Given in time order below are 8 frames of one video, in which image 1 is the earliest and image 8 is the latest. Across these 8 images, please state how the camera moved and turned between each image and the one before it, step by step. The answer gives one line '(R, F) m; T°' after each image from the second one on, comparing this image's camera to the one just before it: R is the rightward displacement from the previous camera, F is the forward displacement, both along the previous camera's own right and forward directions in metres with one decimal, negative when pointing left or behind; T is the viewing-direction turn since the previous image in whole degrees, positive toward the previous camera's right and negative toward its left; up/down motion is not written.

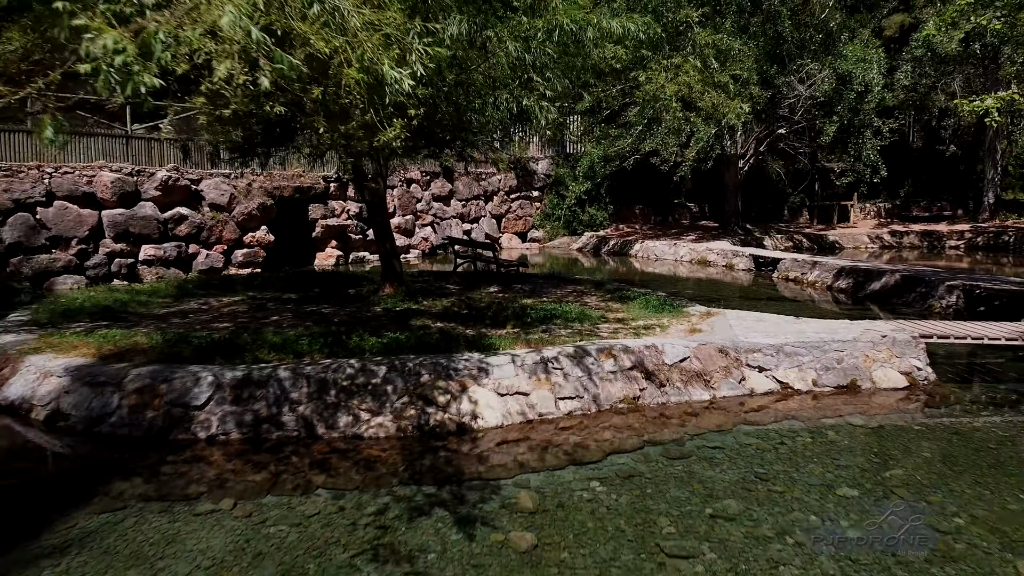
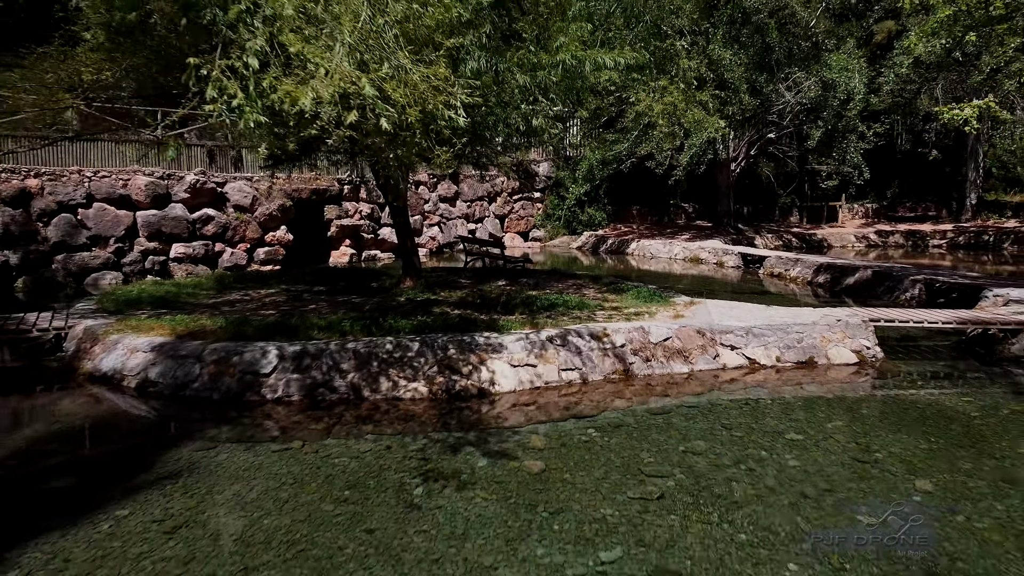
(-0.1, -1.0) m; 0°
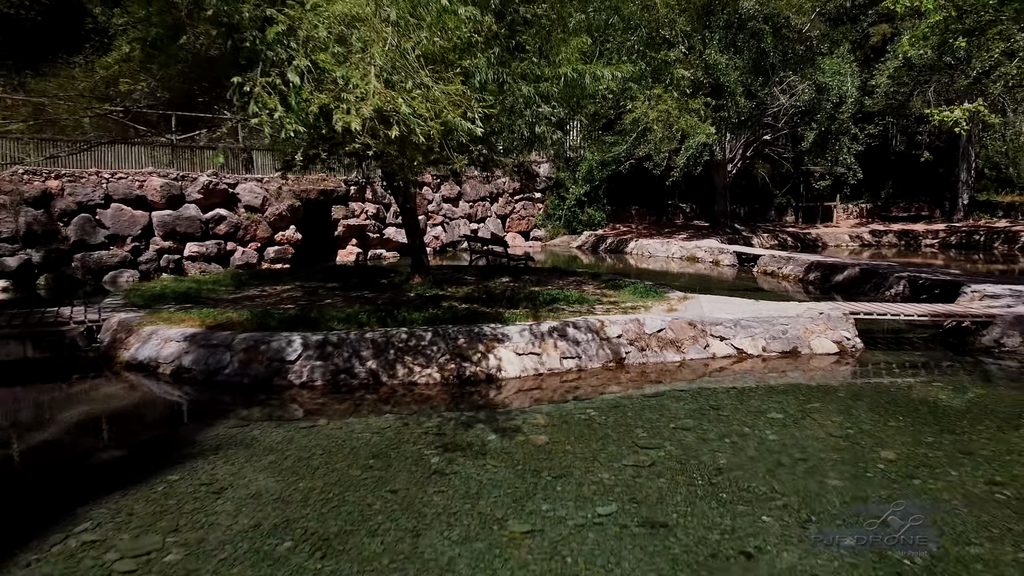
(0.0, -0.5) m; 0°
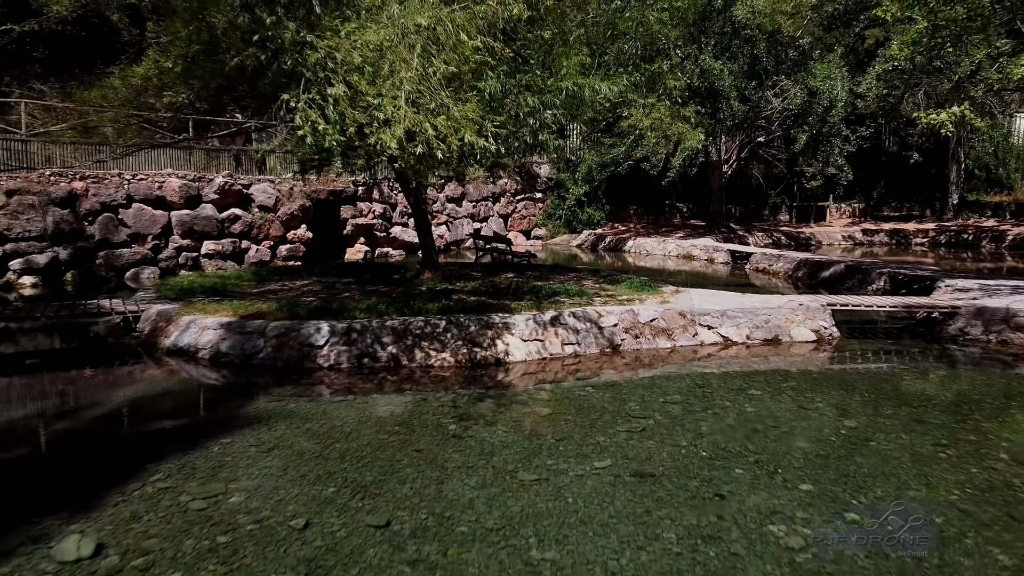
(-0.1, -0.7) m; 0°
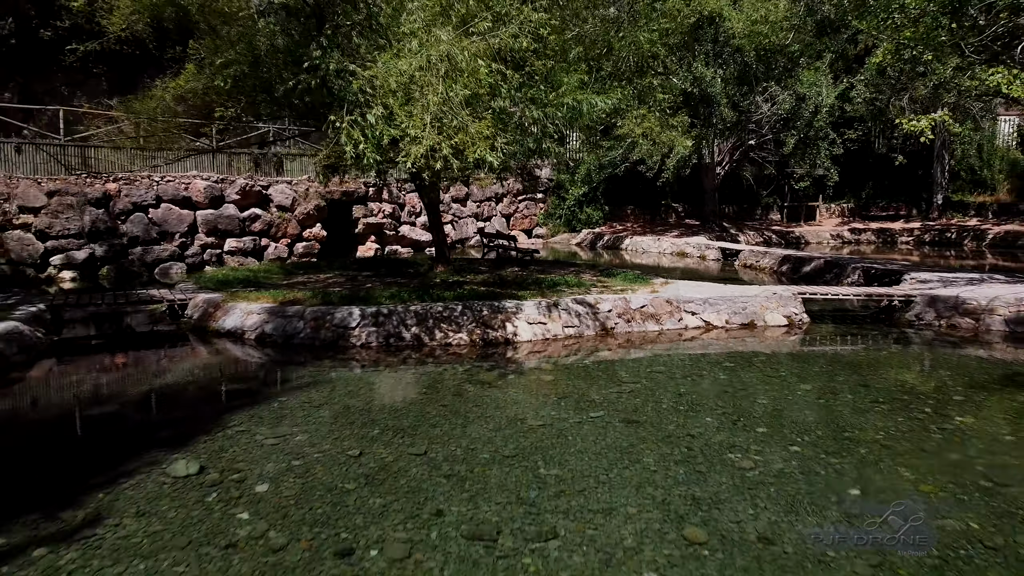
(-0.1, -1.0) m; 0°
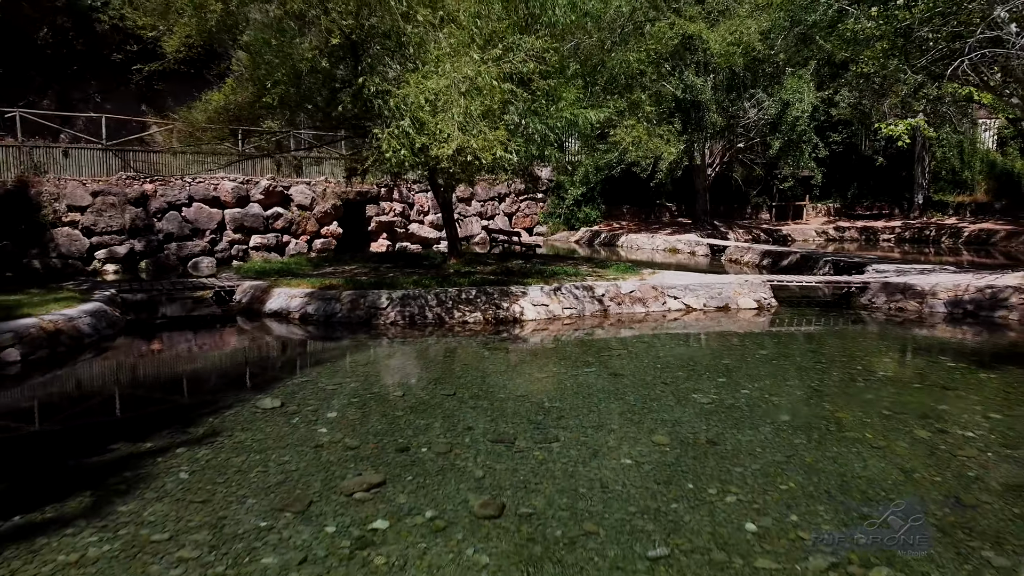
(-0.1, -1.3) m; 0°
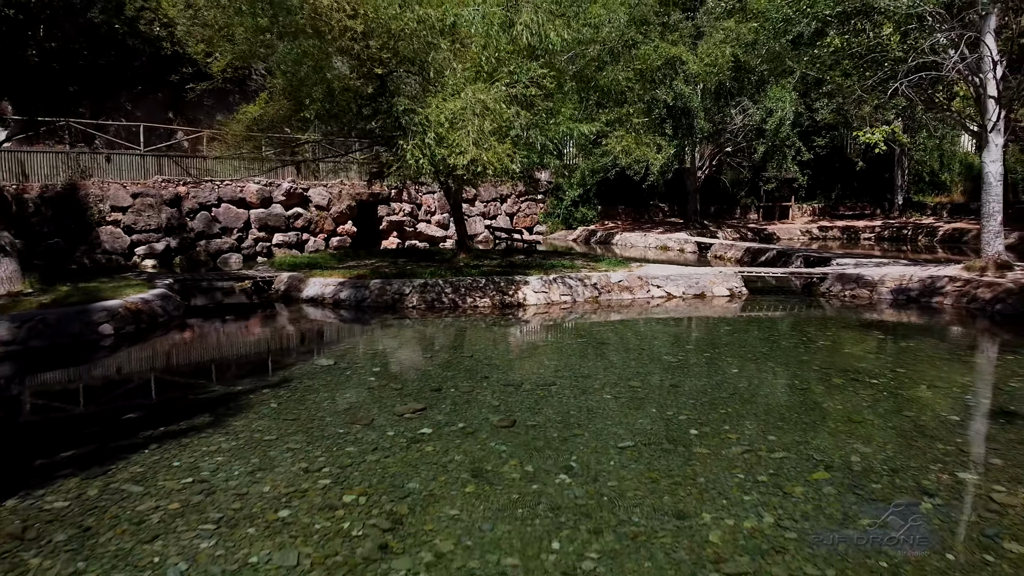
(-0.1, -1.5) m; 0°
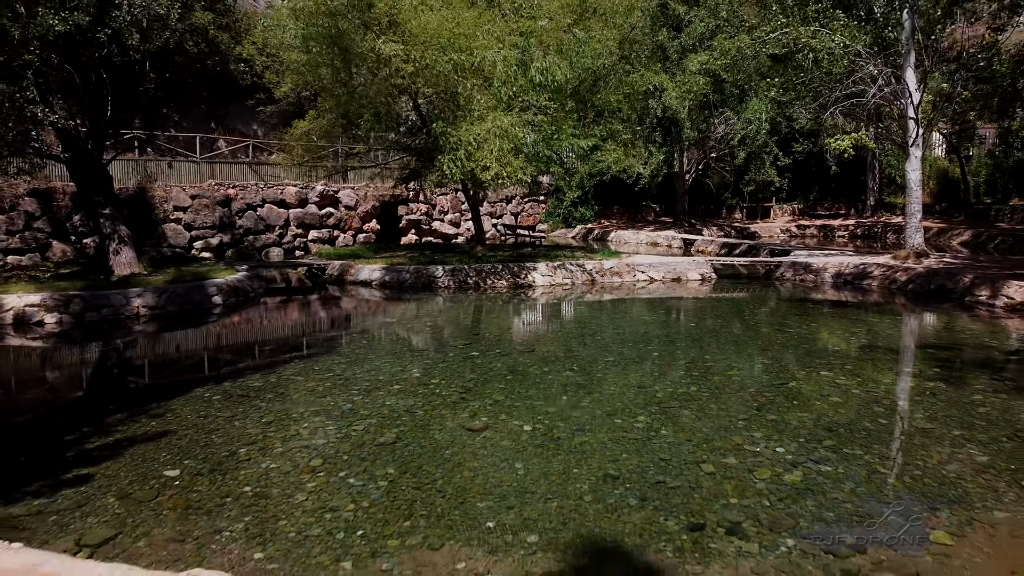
(-0.2, -2.6) m; 0°
